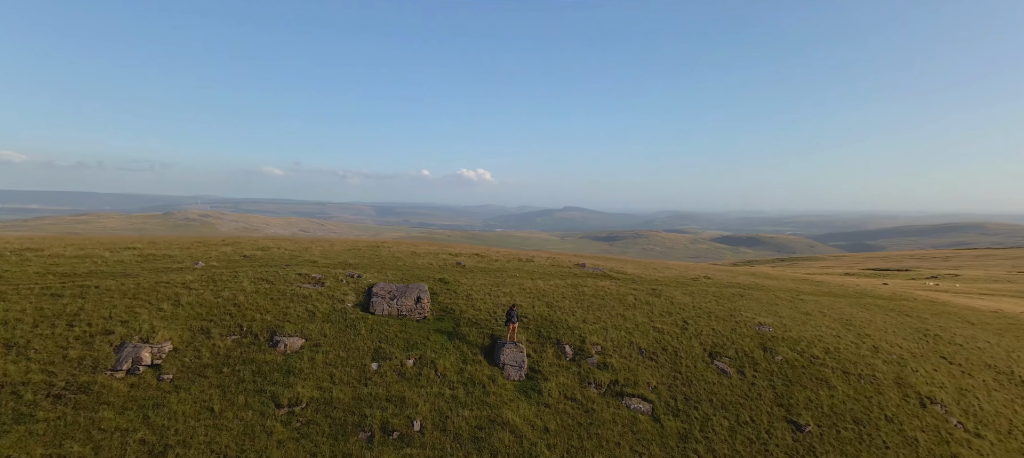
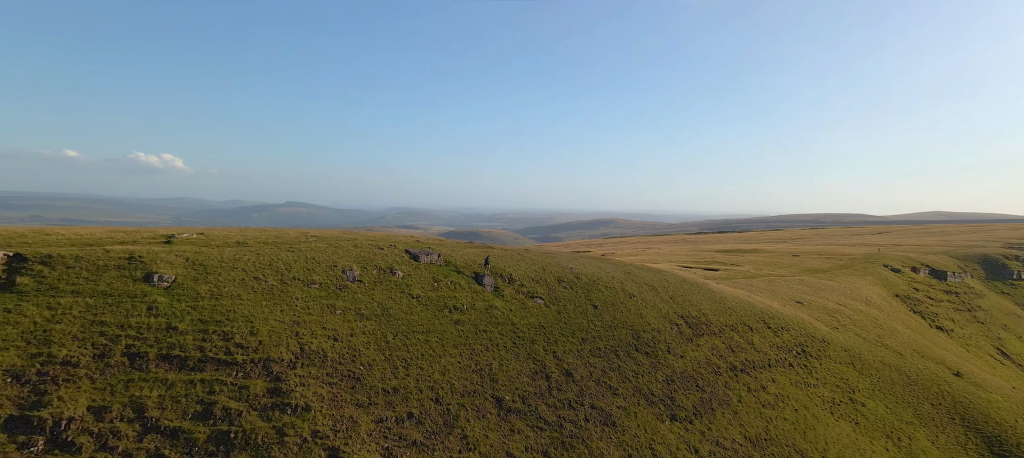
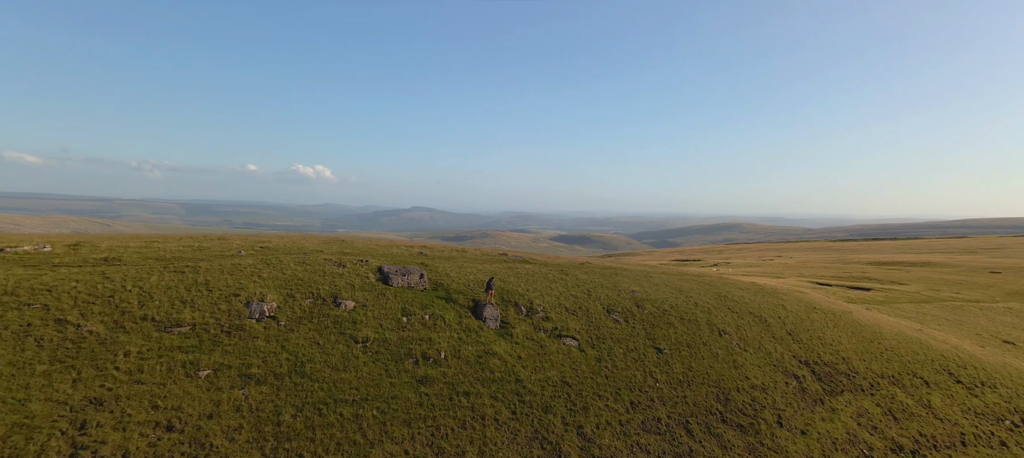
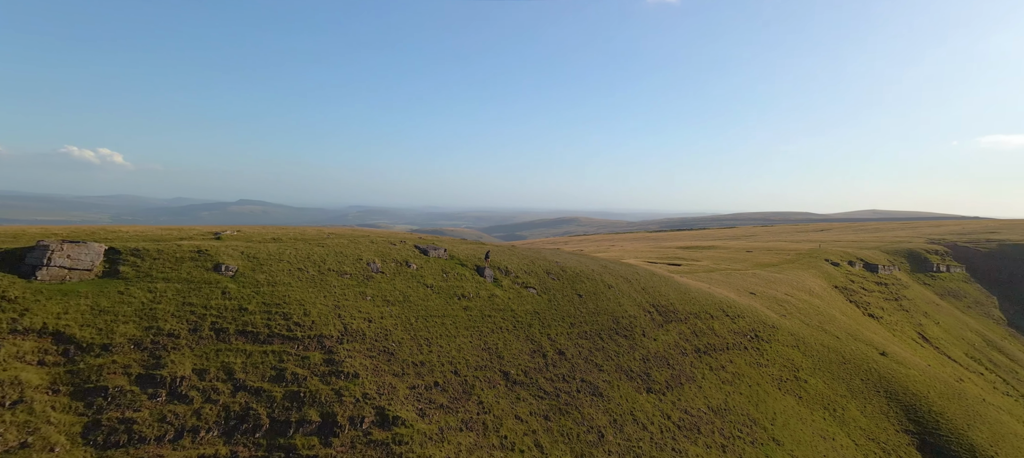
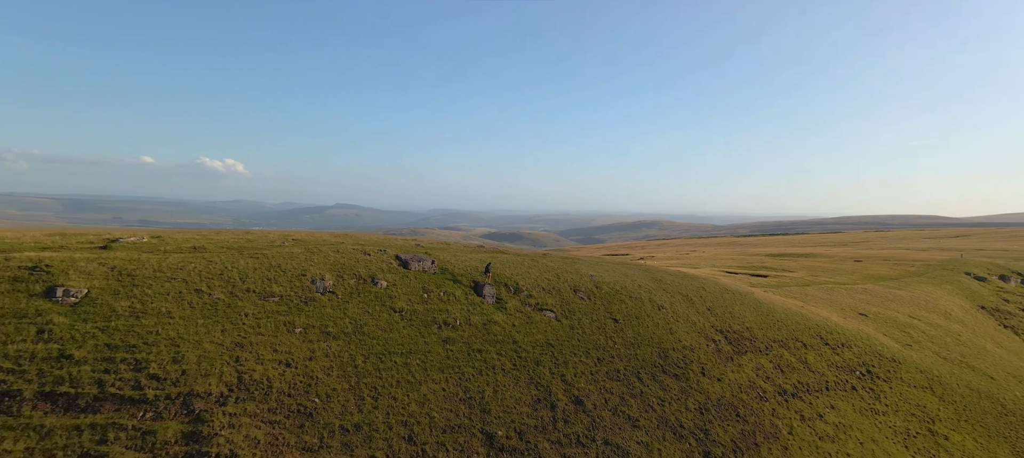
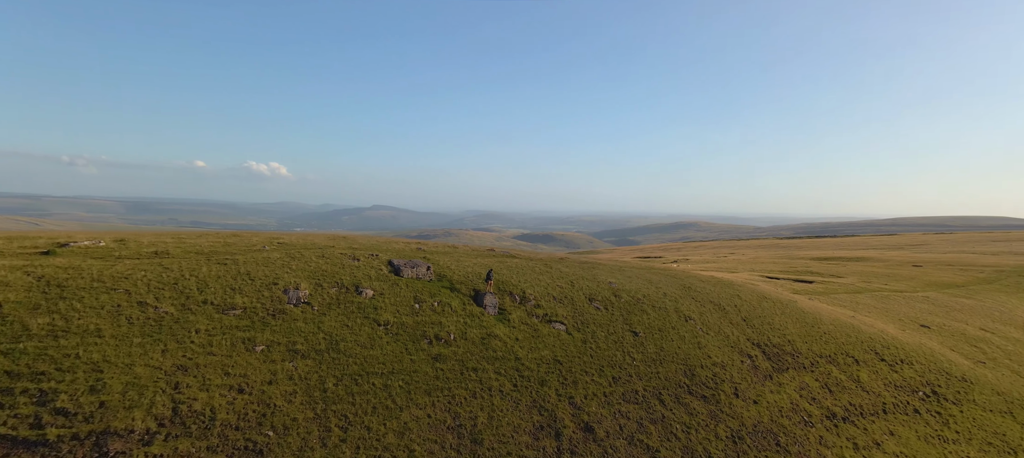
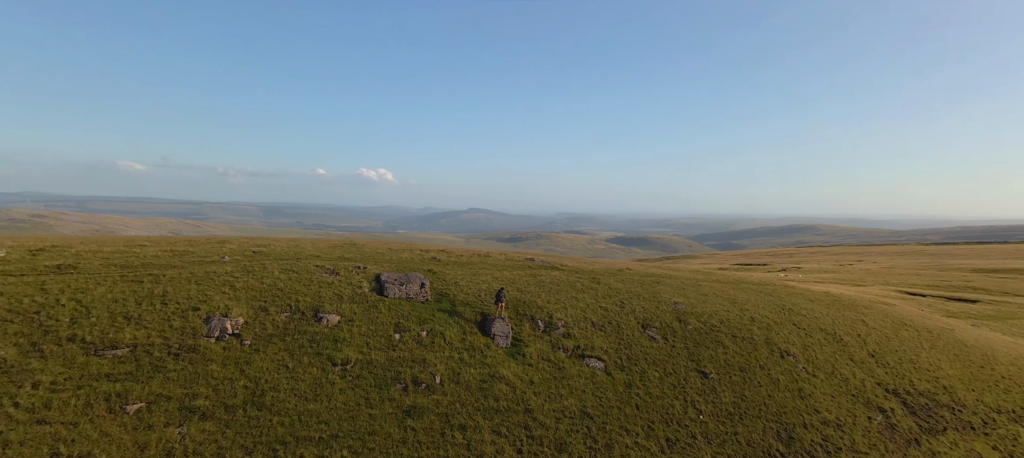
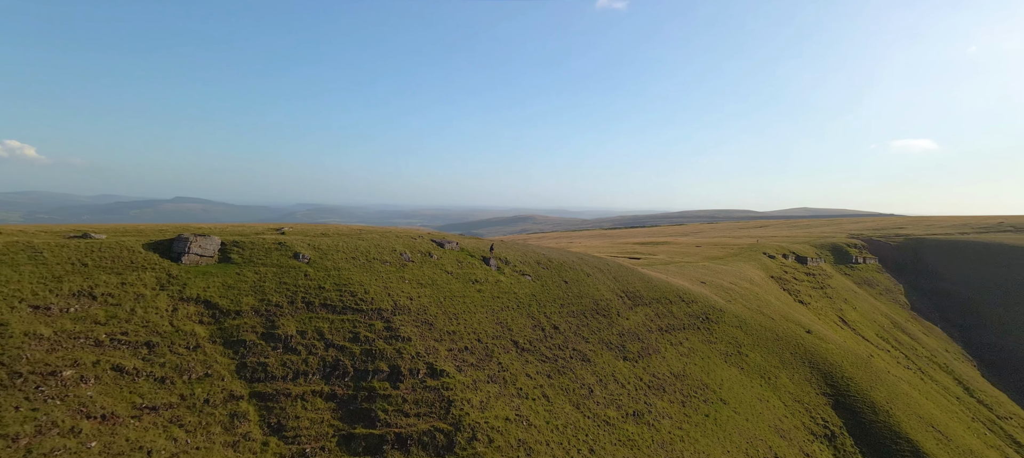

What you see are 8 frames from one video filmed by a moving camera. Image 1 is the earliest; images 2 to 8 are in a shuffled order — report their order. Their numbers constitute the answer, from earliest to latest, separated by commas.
7, 3, 6, 5, 2, 4, 8
